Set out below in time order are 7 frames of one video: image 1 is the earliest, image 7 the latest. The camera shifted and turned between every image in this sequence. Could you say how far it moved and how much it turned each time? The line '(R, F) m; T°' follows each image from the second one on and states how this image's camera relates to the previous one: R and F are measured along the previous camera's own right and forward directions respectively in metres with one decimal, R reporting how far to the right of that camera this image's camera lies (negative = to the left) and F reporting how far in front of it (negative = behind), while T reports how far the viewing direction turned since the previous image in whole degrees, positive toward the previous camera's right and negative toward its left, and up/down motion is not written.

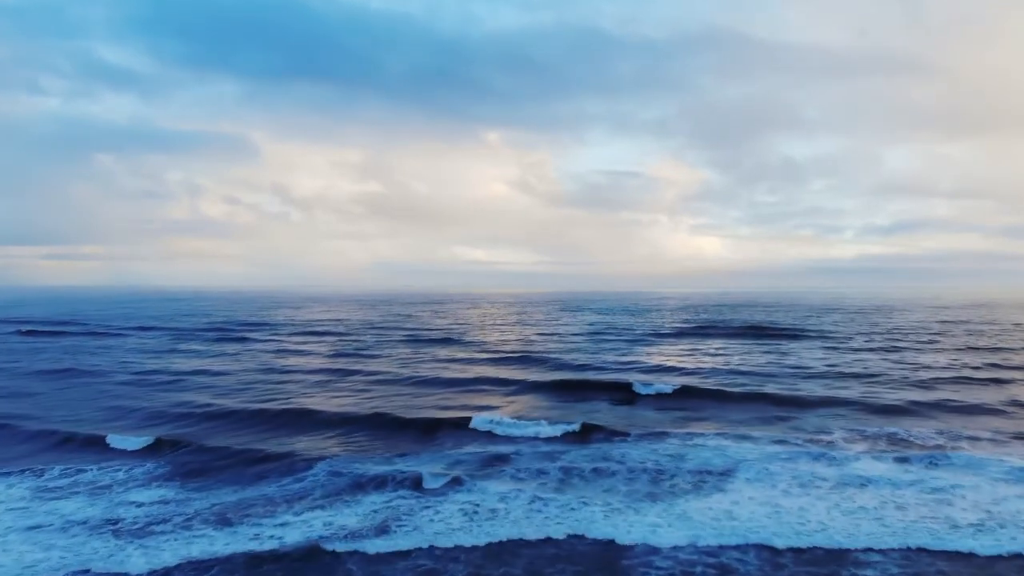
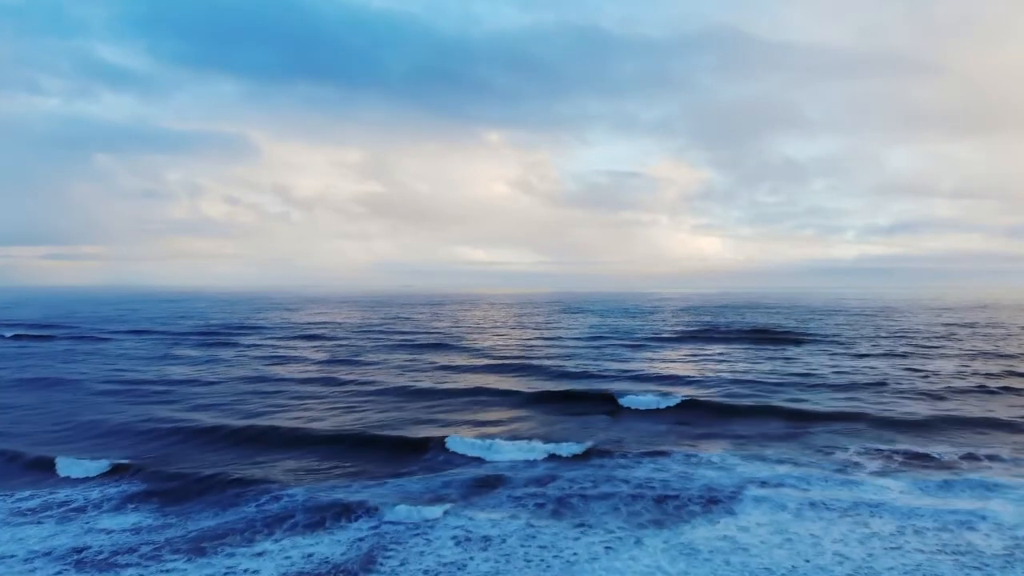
(+0.2, +1.0) m; 0°
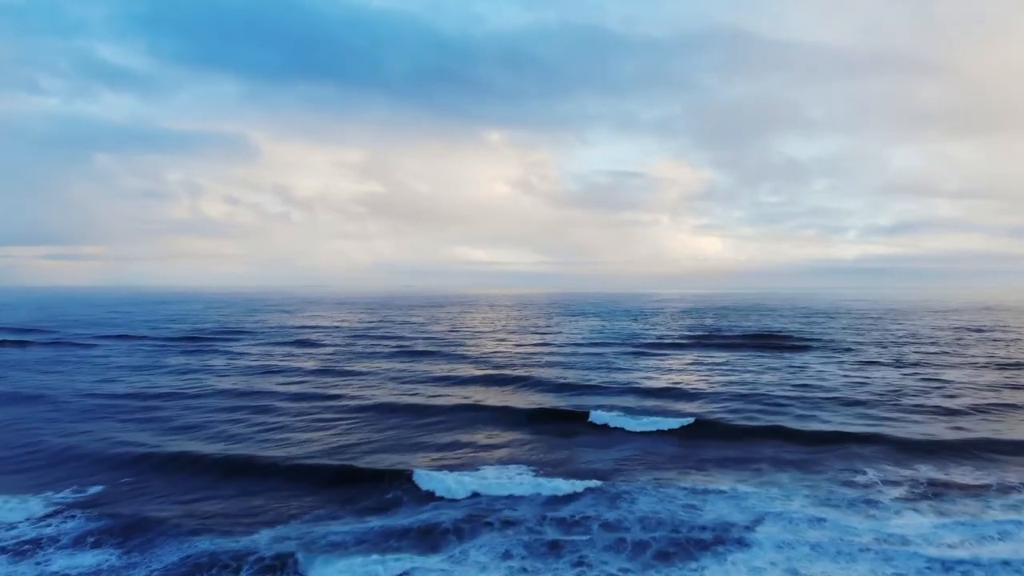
(+0.2, +1.4) m; 0°
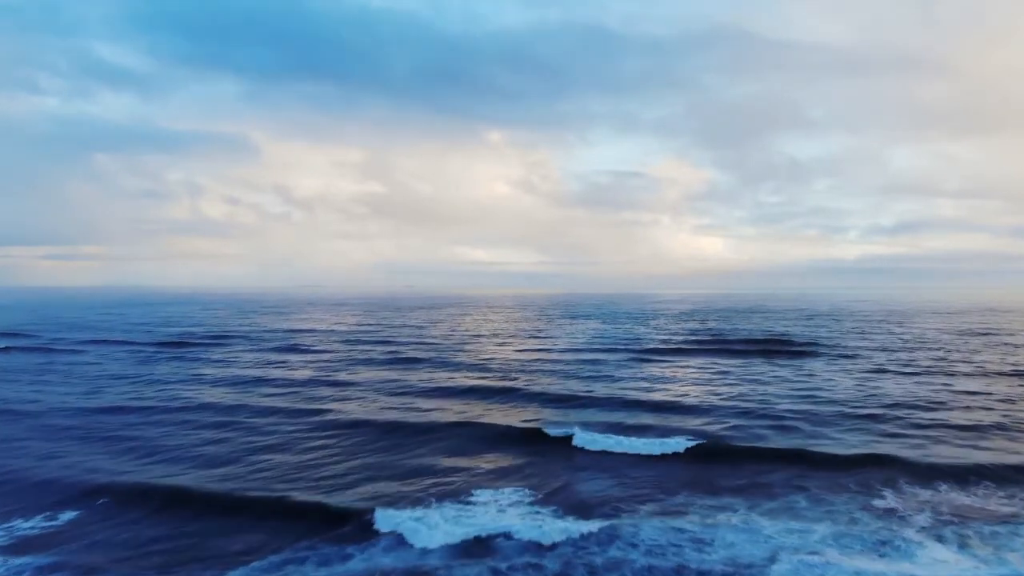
(+0.2, +1.5) m; 0°
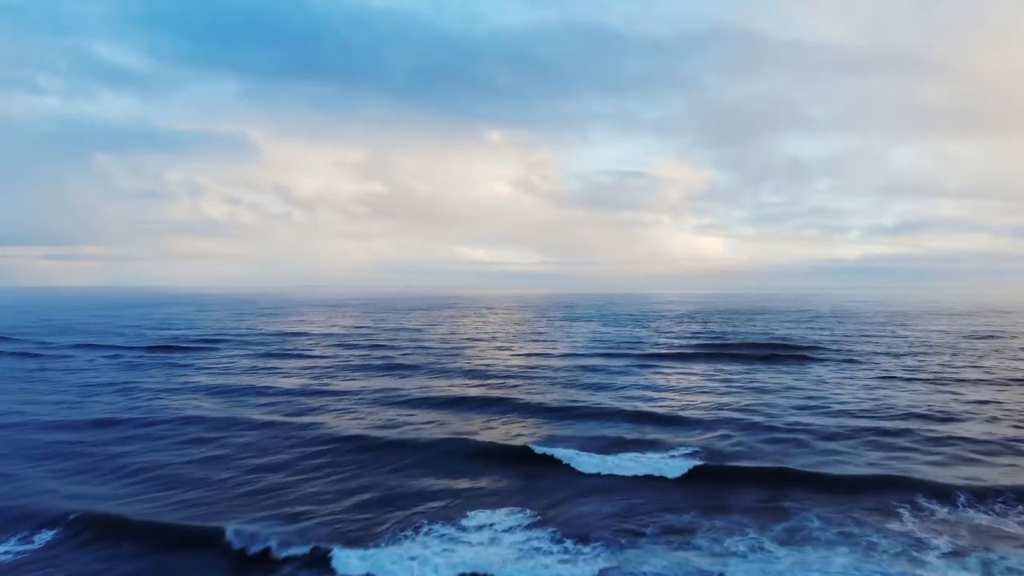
(+0.2, +1.2) m; 0°
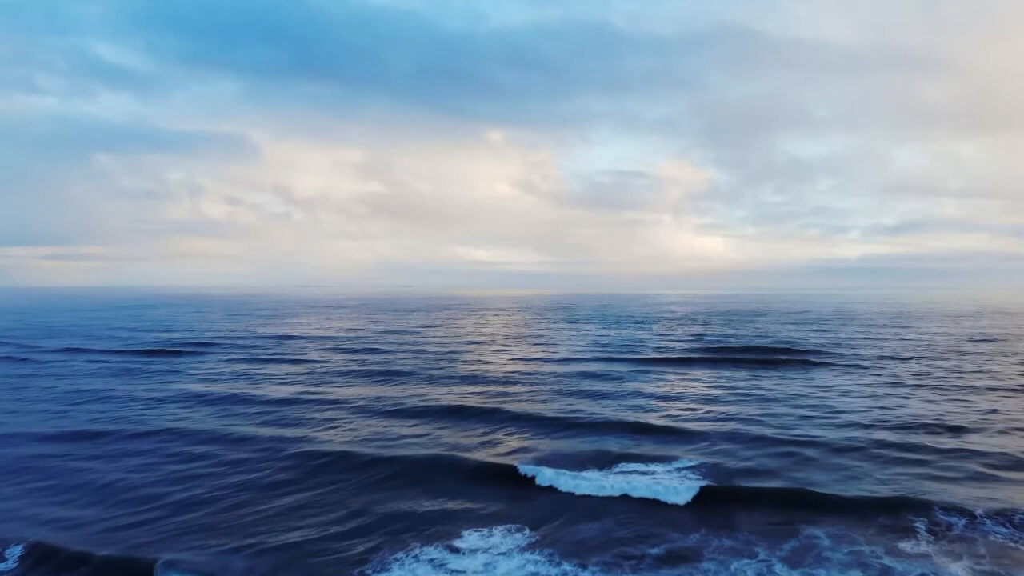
(+0.2, +1.1) m; 0°
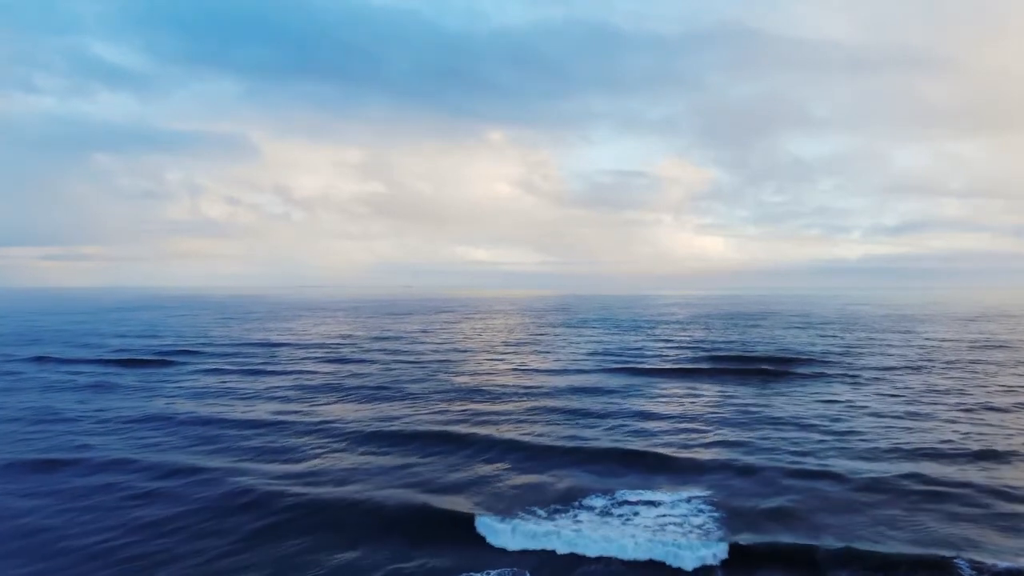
(+0.2, +2.0) m; 0°
